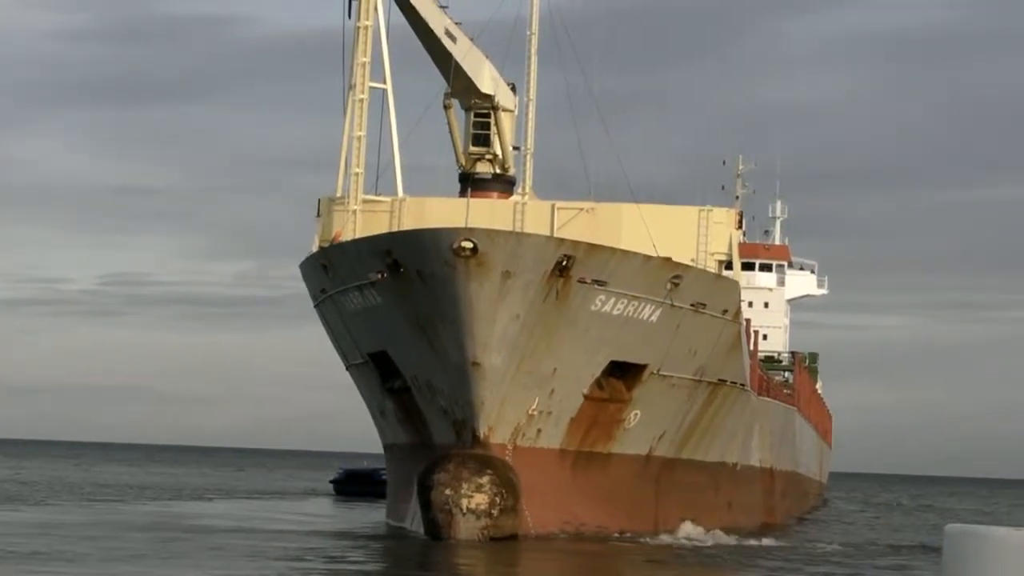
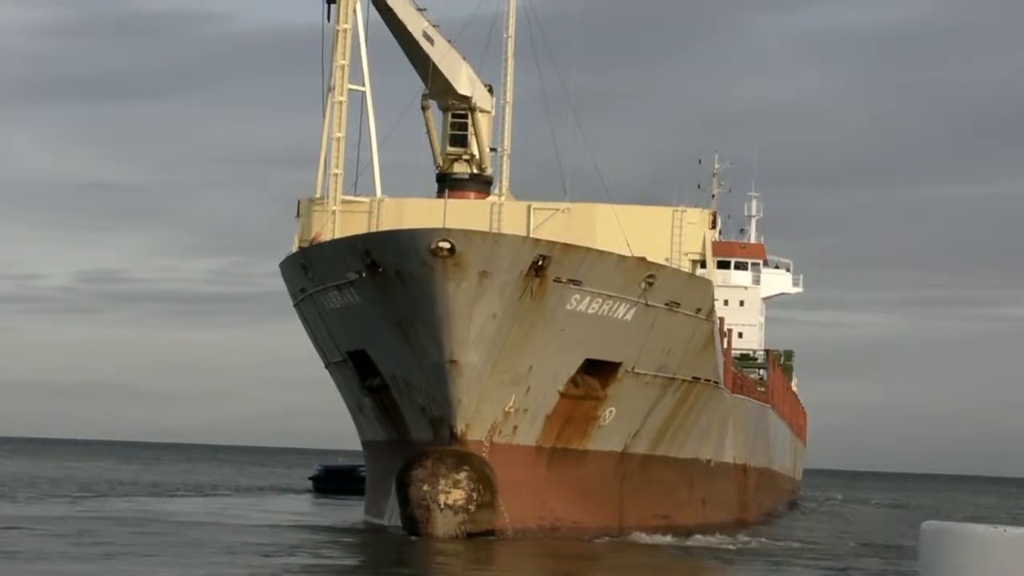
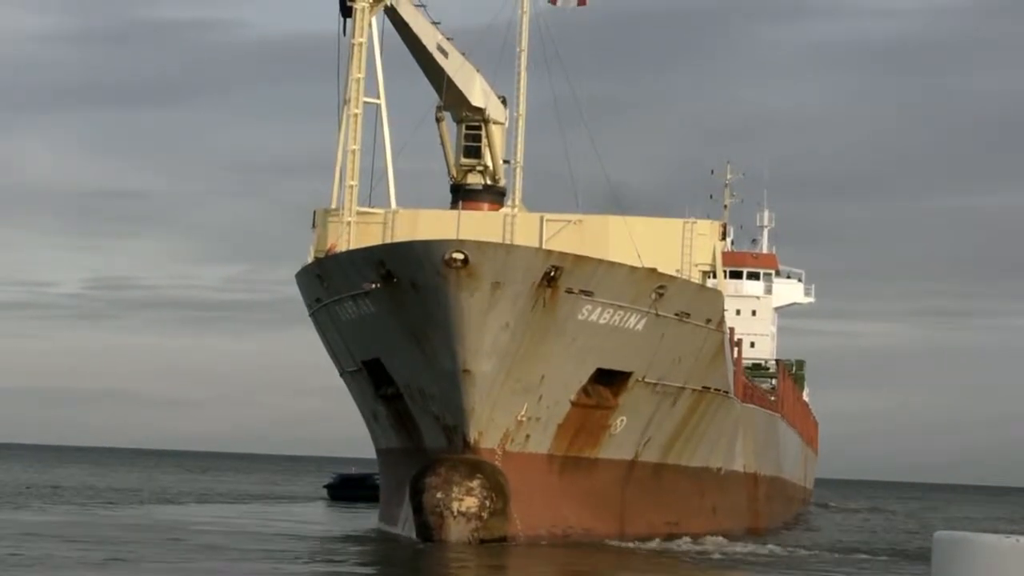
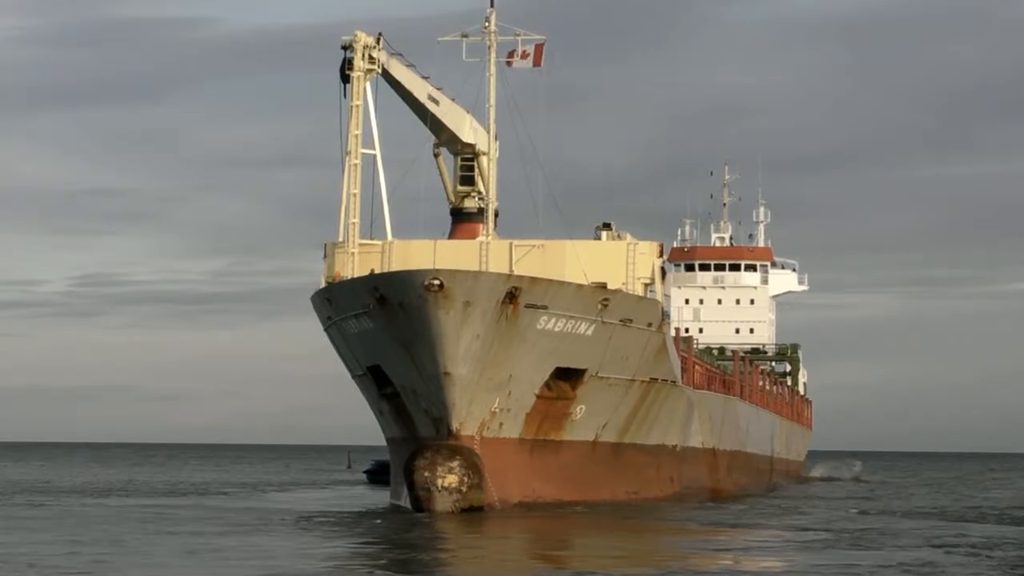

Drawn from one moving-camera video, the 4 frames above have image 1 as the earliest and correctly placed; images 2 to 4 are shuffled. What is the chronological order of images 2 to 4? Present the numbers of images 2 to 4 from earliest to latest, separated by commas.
2, 3, 4
